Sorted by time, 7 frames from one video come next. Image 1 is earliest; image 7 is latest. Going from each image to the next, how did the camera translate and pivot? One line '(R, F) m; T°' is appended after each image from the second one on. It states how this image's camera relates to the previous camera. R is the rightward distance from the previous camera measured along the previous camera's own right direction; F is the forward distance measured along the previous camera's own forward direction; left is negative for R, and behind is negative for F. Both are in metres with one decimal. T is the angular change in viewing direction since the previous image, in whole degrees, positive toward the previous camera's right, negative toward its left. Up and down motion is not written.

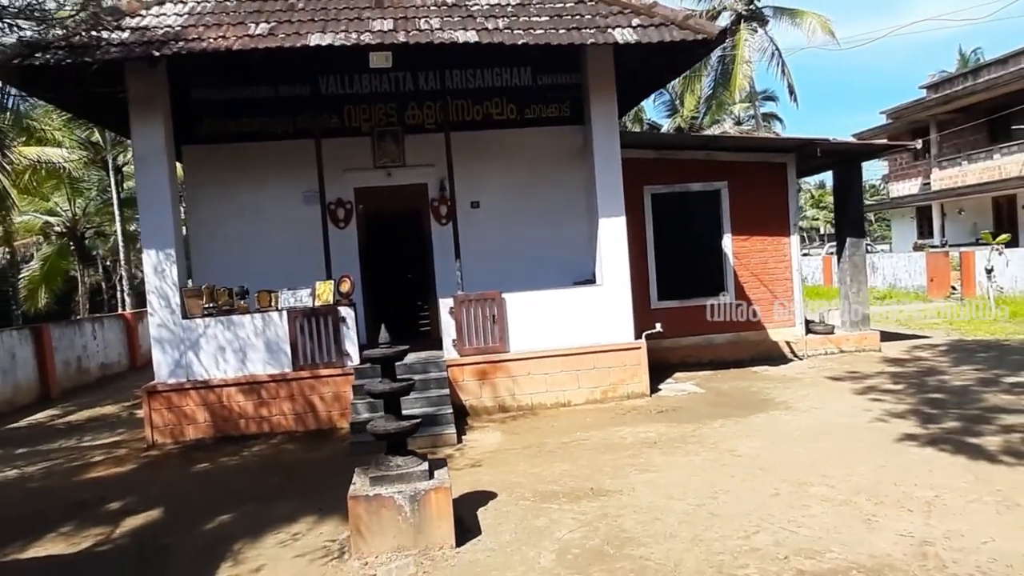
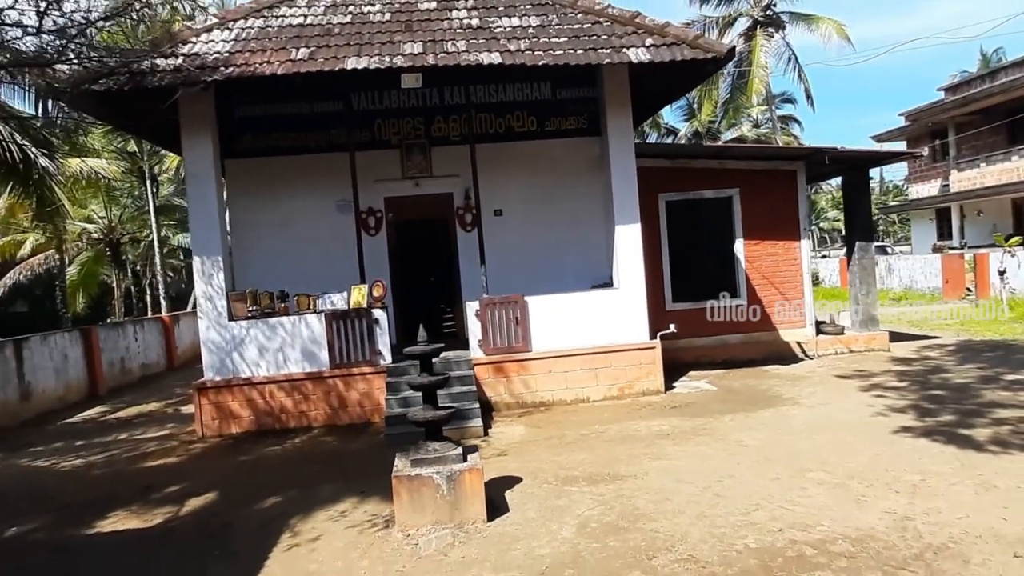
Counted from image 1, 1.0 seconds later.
(0.0, -0.5) m; -2°
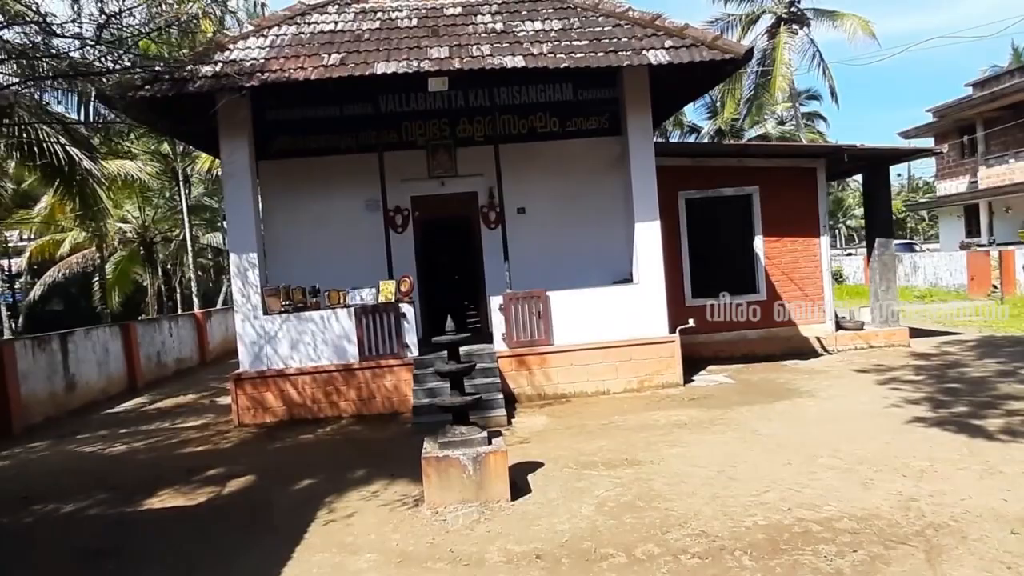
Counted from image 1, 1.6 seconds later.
(0.0, -0.3) m; -2°
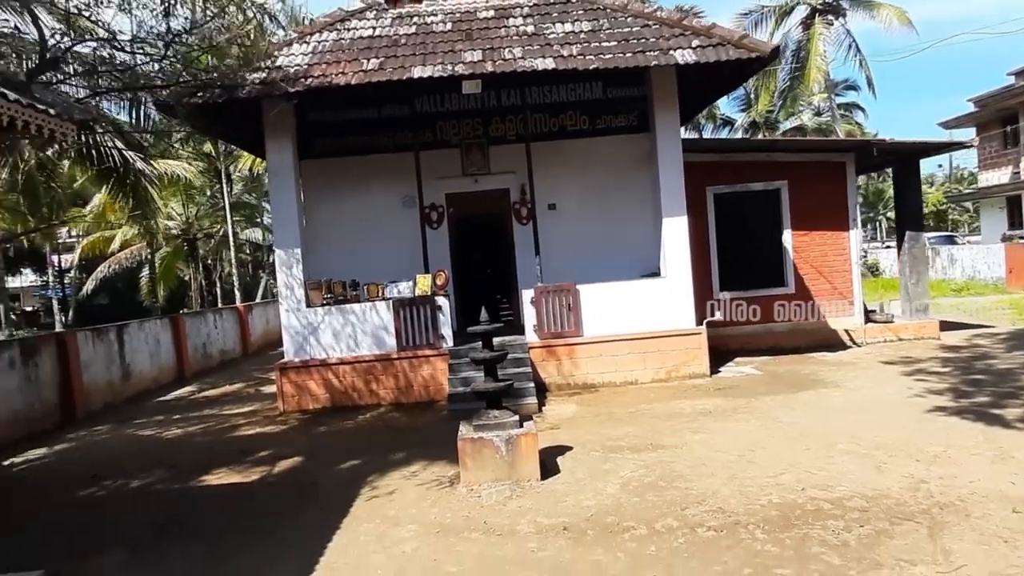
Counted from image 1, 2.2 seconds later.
(0.0, -0.3) m; -3°
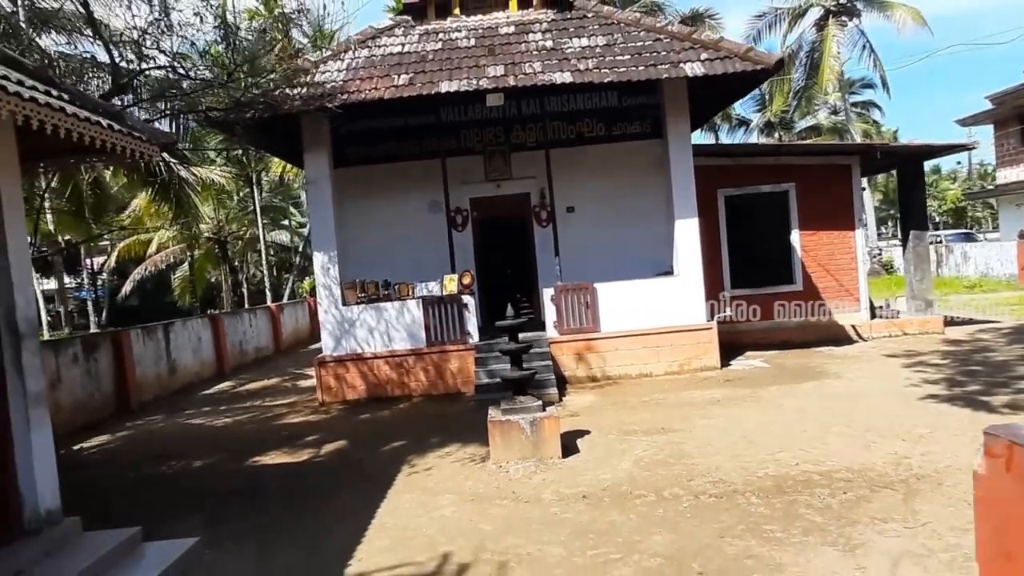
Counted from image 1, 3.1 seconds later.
(0.0, -0.6) m; -2°
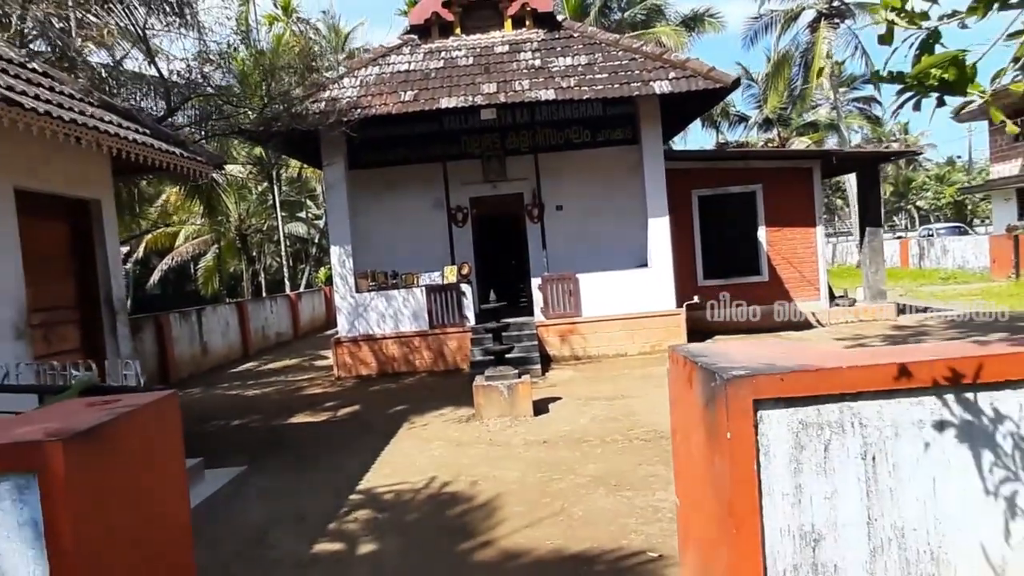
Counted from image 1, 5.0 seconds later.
(+0.4, -1.4) m; -1°
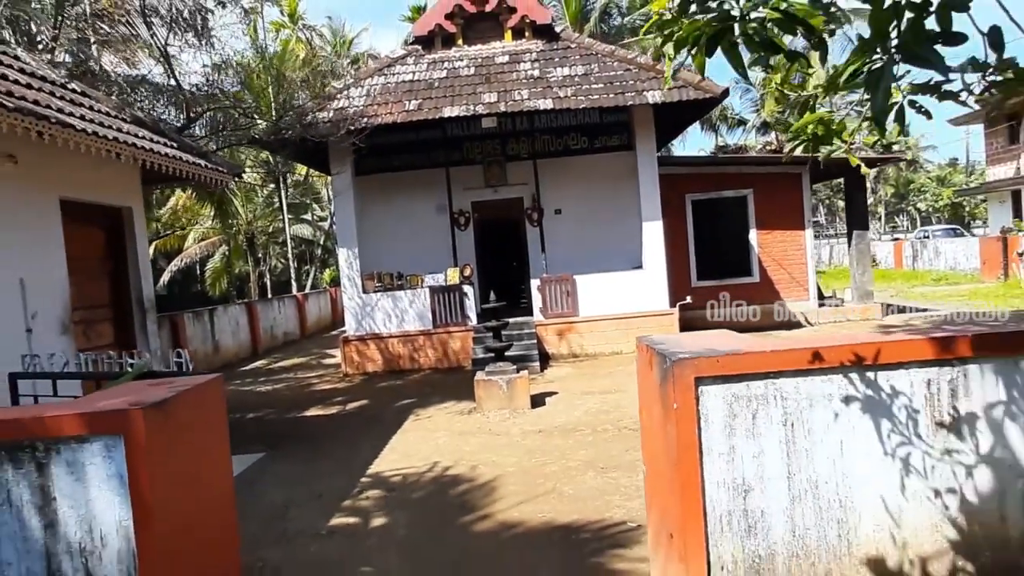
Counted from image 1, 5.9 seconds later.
(0.0, -0.5) m; 0°
